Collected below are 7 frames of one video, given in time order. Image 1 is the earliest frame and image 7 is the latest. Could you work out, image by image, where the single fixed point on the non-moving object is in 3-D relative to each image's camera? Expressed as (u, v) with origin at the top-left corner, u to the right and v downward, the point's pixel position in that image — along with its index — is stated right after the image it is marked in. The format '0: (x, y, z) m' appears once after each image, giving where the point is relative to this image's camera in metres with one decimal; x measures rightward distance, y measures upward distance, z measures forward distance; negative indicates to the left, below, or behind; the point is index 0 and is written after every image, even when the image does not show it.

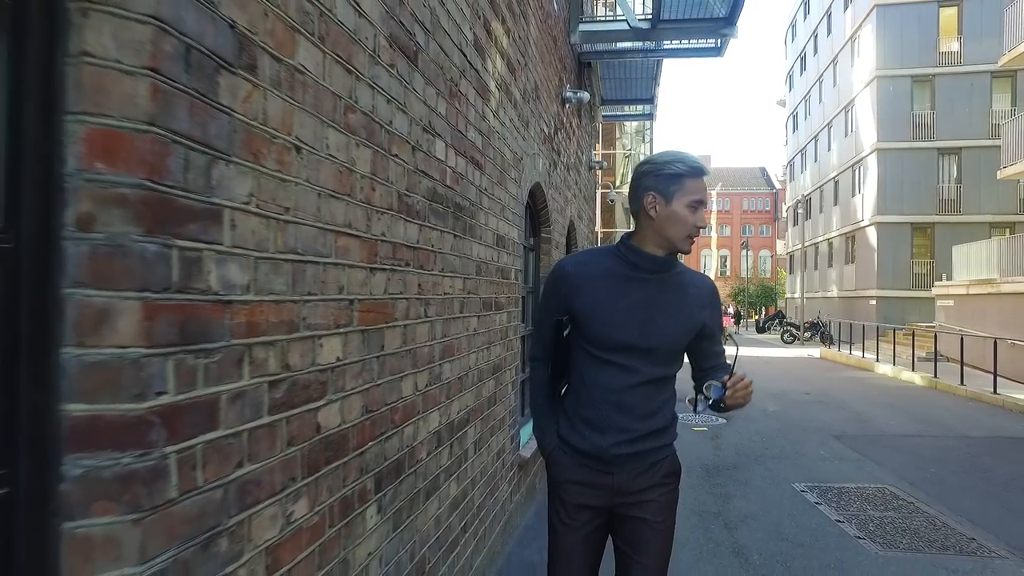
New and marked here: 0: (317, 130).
0: (-0.3, +0.2, +1.8) m
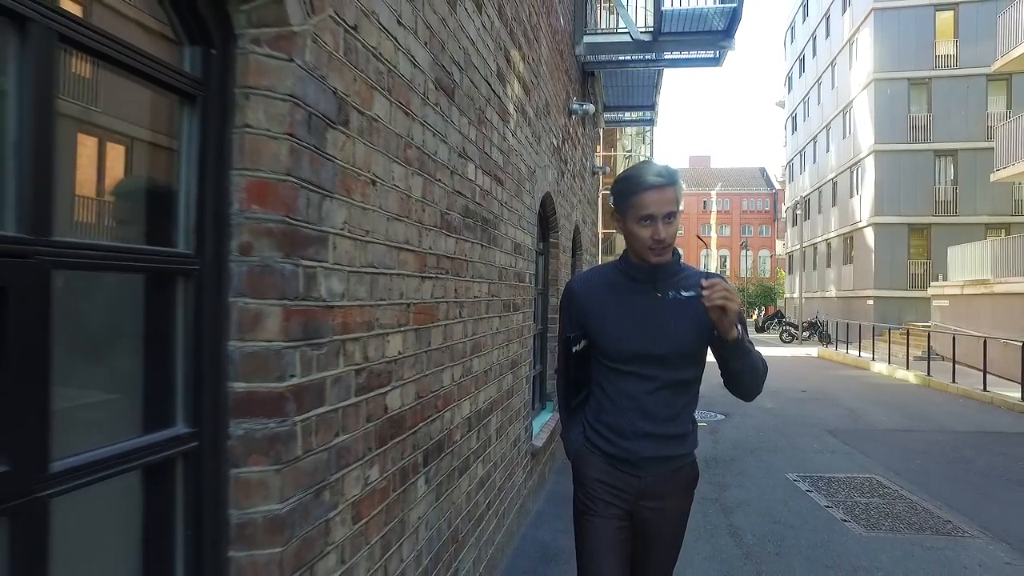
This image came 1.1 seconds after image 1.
0: (-0.2, +0.2, +2.2) m
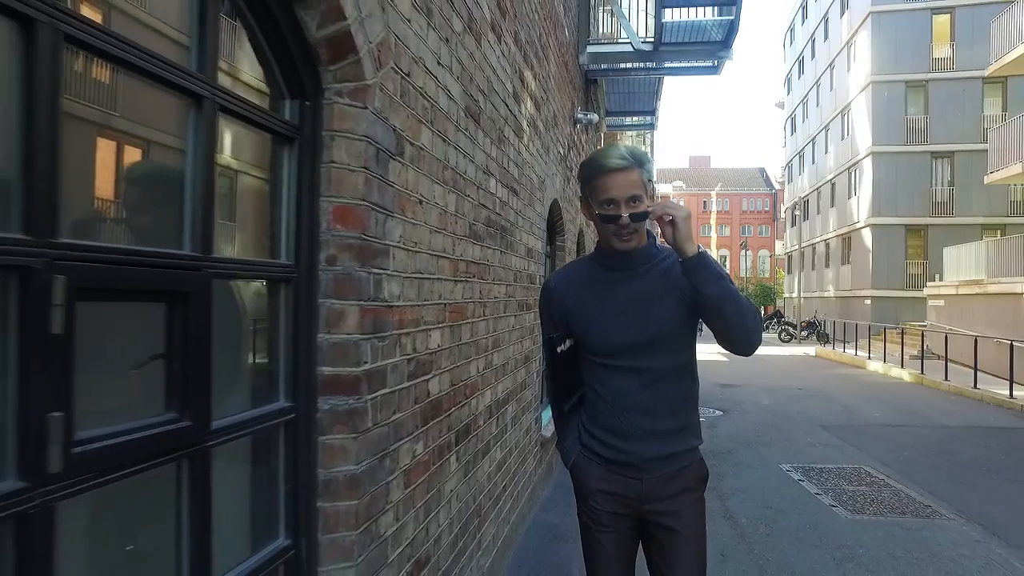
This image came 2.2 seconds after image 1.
0: (-0.2, +0.2, +2.6) m
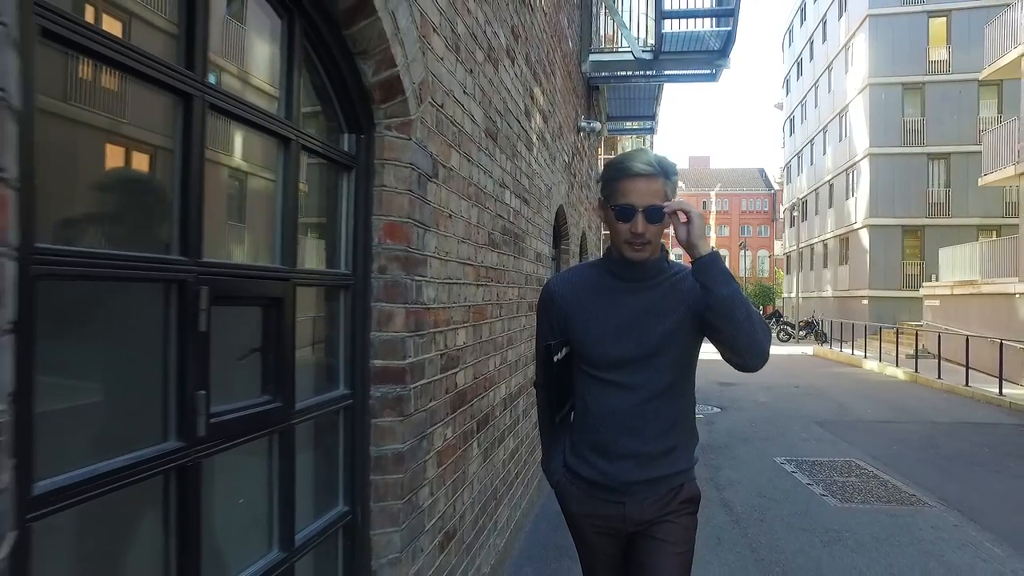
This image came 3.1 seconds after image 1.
0: (-0.1, +0.2, +3.0) m
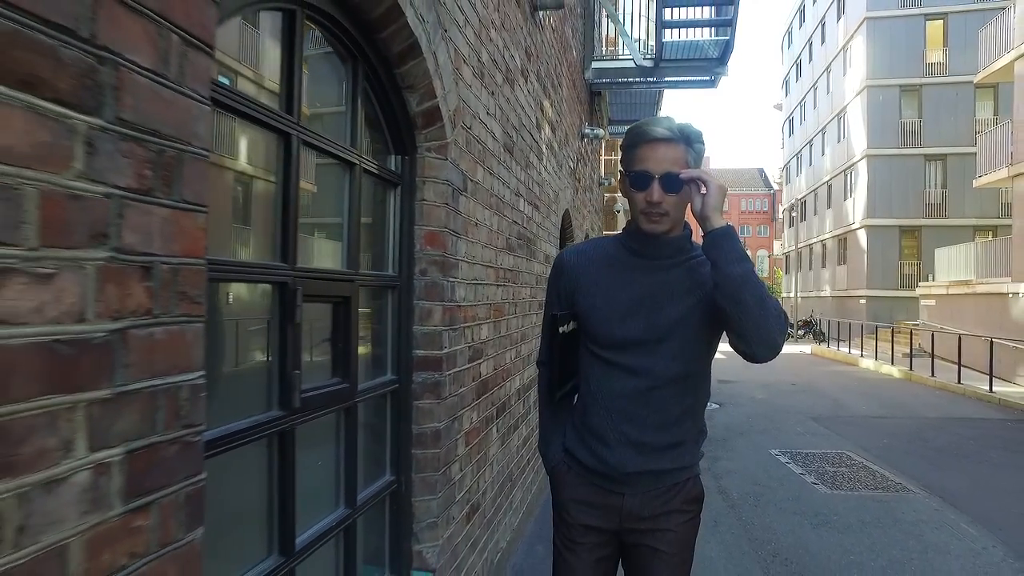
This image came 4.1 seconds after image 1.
0: (-0.1, +0.2, +3.3) m
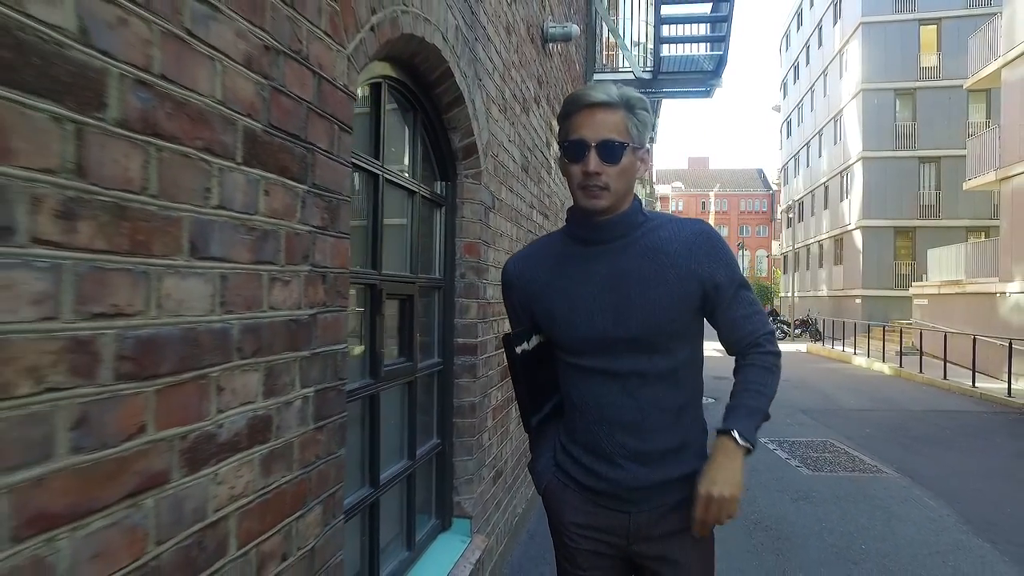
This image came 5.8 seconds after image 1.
0: (0.0, +0.2, +4.0) m
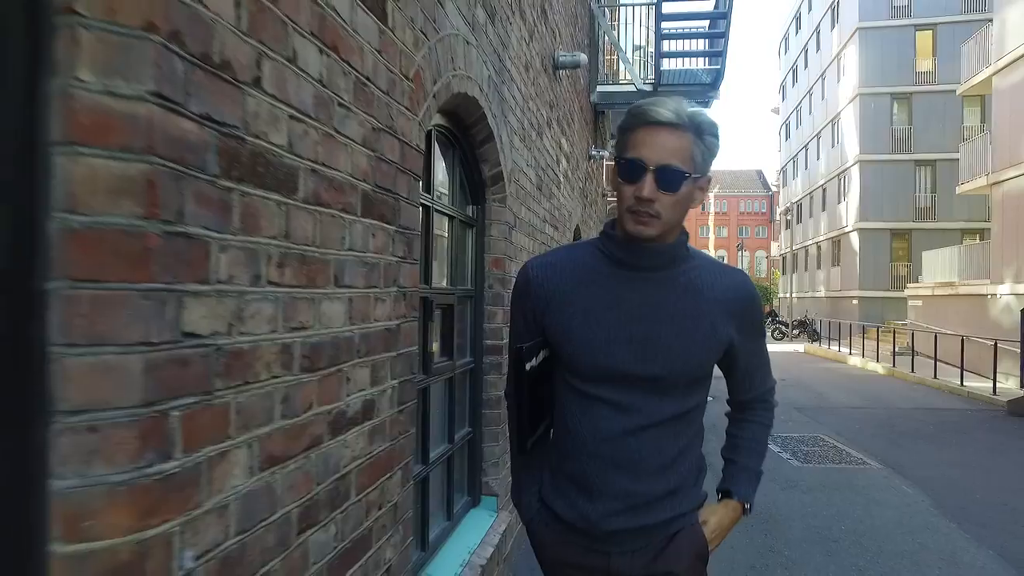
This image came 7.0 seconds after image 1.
0: (0.0, +0.2, +4.5) m
